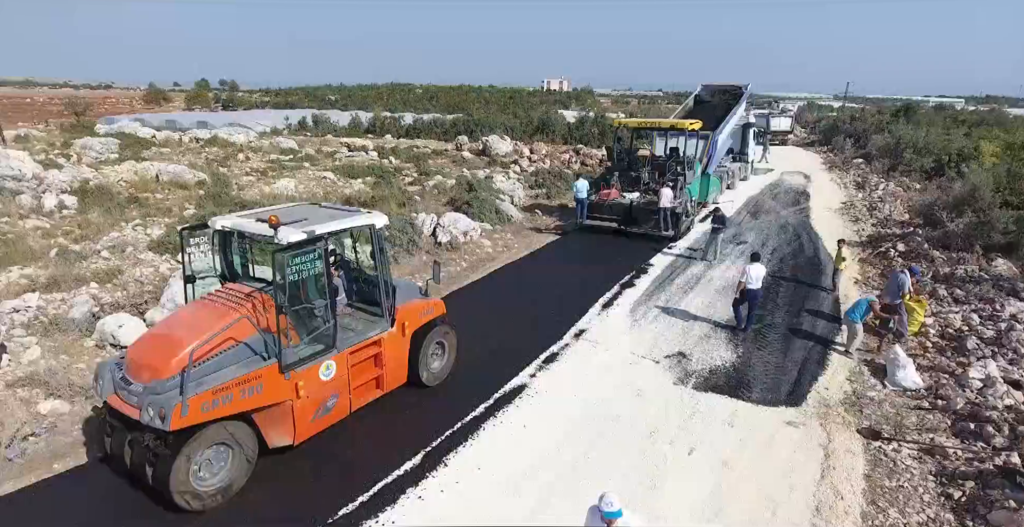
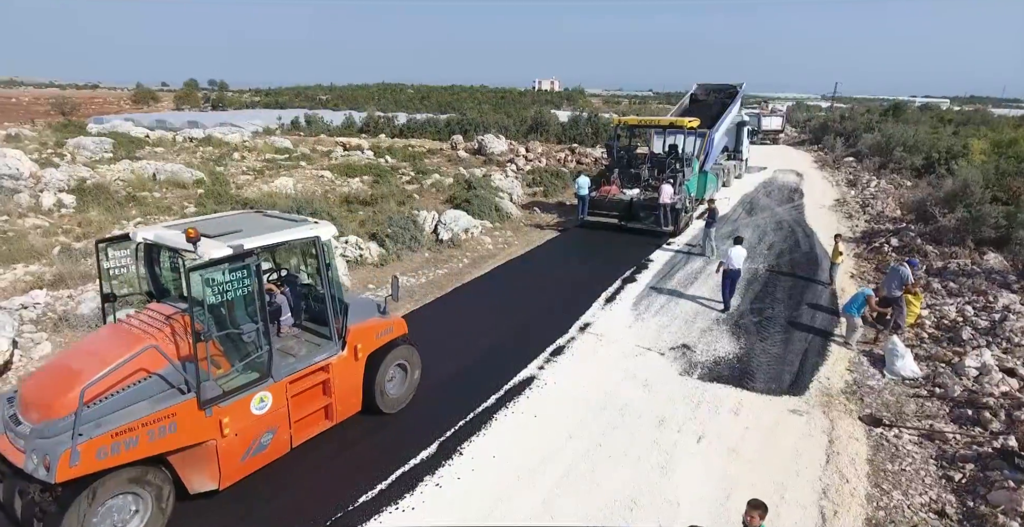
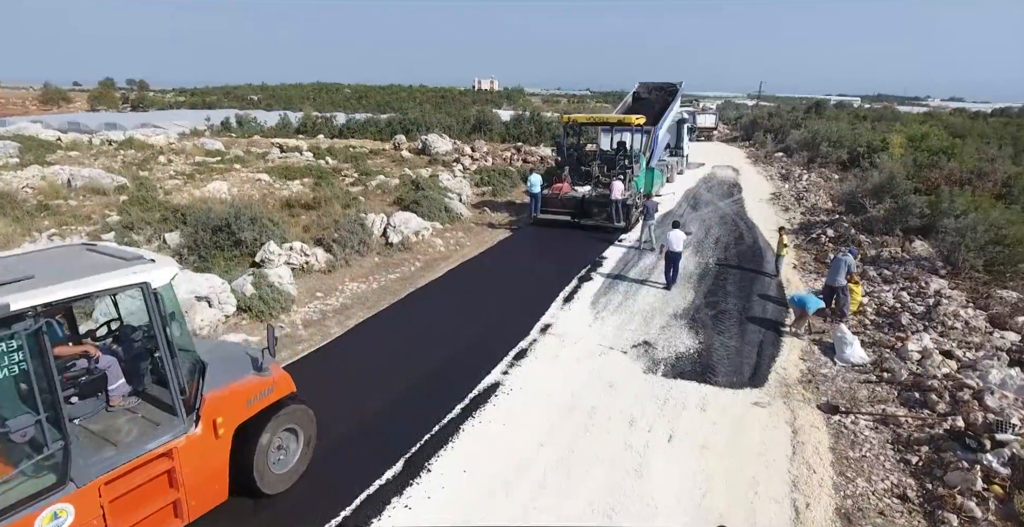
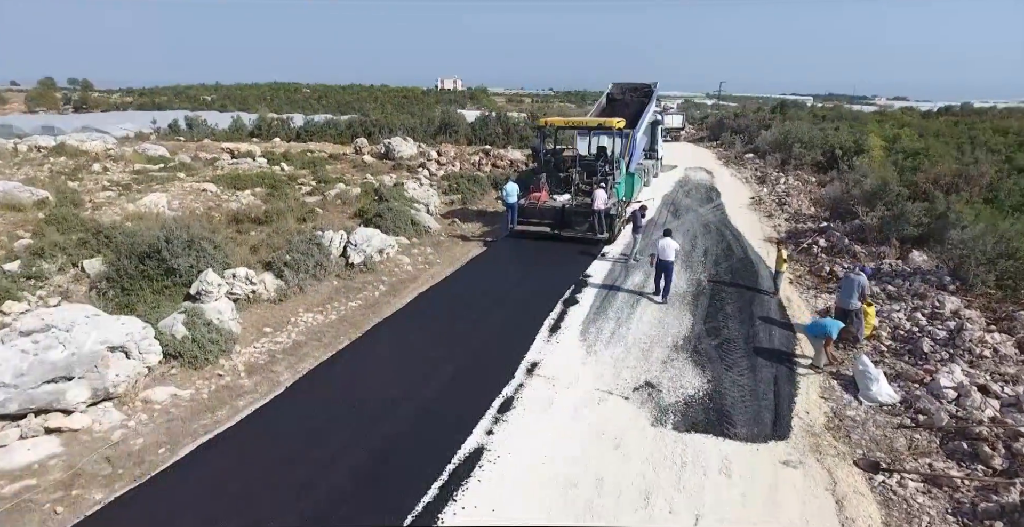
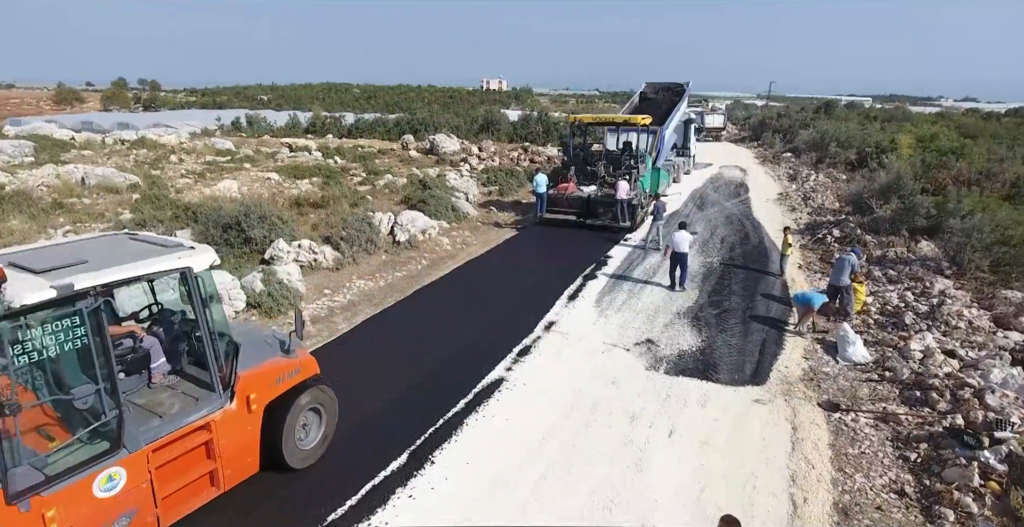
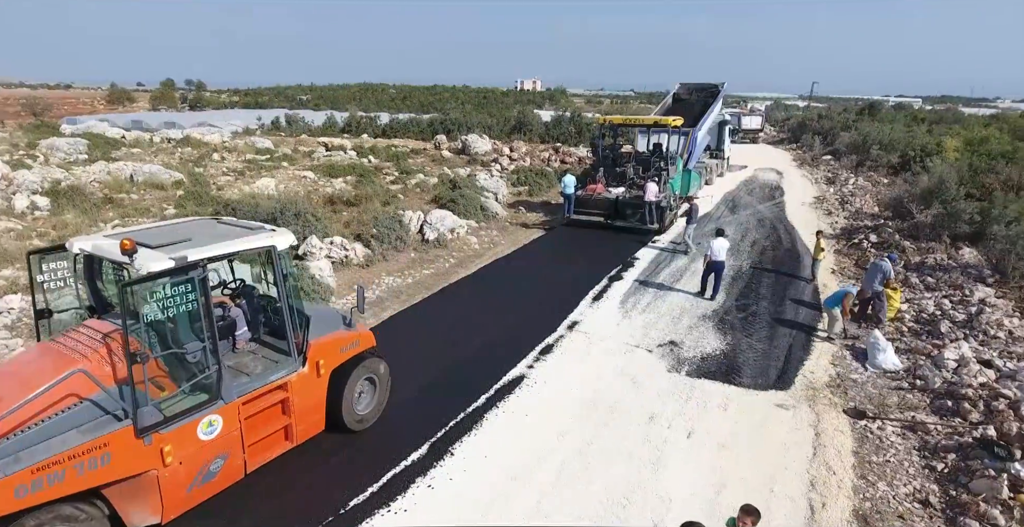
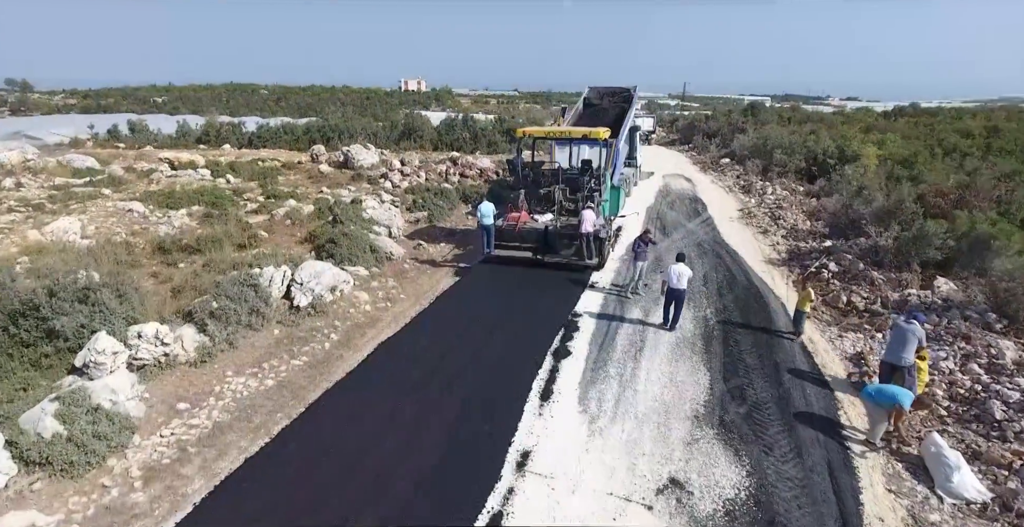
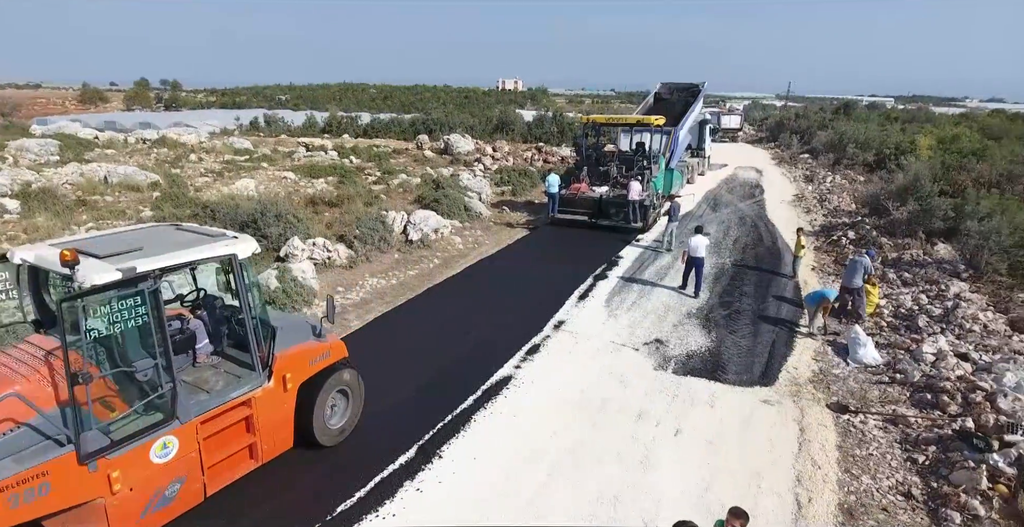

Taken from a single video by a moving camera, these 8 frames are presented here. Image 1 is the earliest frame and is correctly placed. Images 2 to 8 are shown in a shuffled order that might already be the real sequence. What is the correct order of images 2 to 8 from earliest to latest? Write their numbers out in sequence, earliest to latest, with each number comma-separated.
2, 6, 8, 5, 3, 4, 7
